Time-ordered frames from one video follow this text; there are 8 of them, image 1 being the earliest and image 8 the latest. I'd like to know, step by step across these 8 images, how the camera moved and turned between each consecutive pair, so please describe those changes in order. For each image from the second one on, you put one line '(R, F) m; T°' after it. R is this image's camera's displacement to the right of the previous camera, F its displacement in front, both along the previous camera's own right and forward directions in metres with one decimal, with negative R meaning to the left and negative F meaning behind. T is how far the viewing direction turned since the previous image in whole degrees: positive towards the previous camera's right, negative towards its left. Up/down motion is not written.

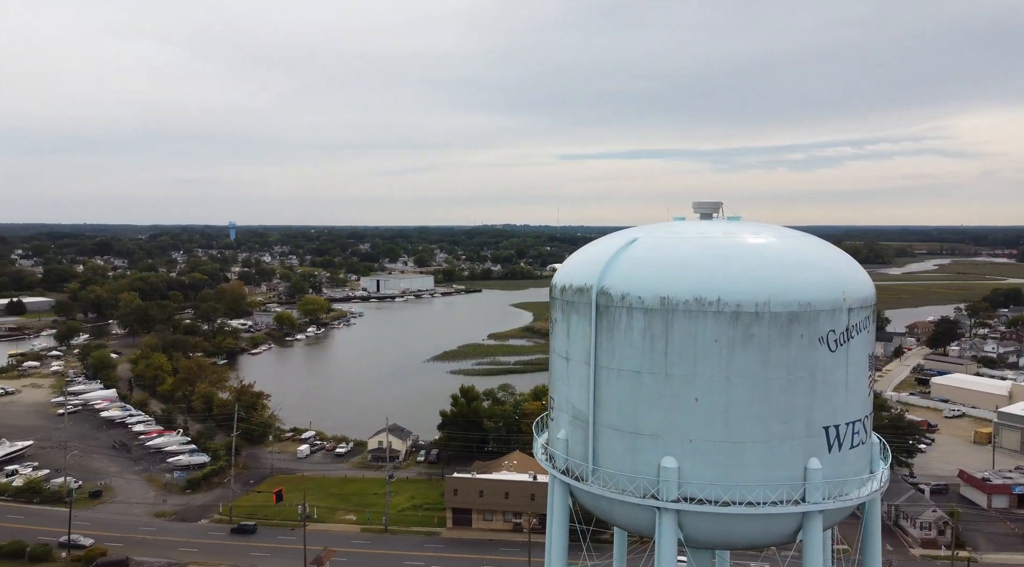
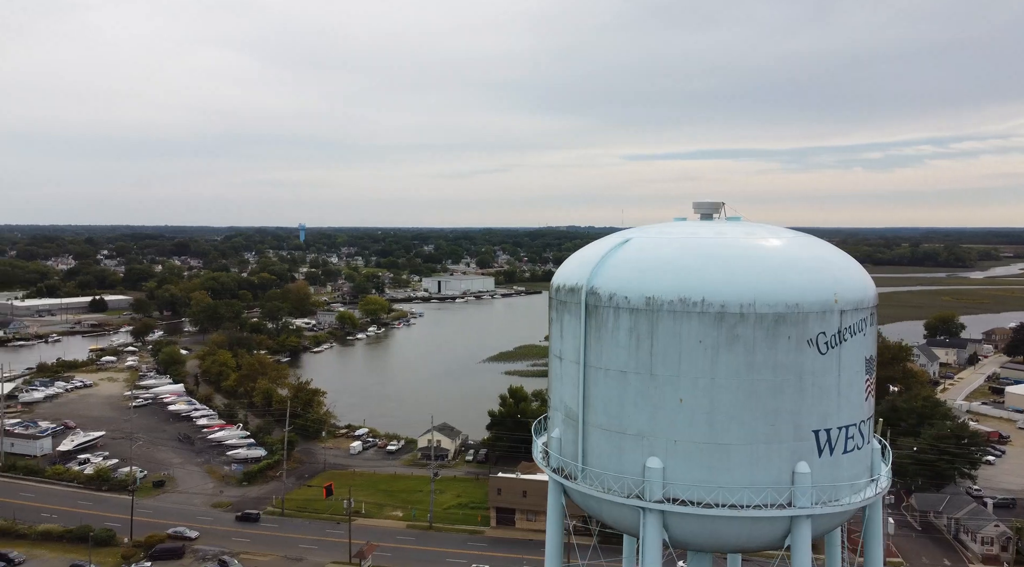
(+0.9, -0.1) m; -5°
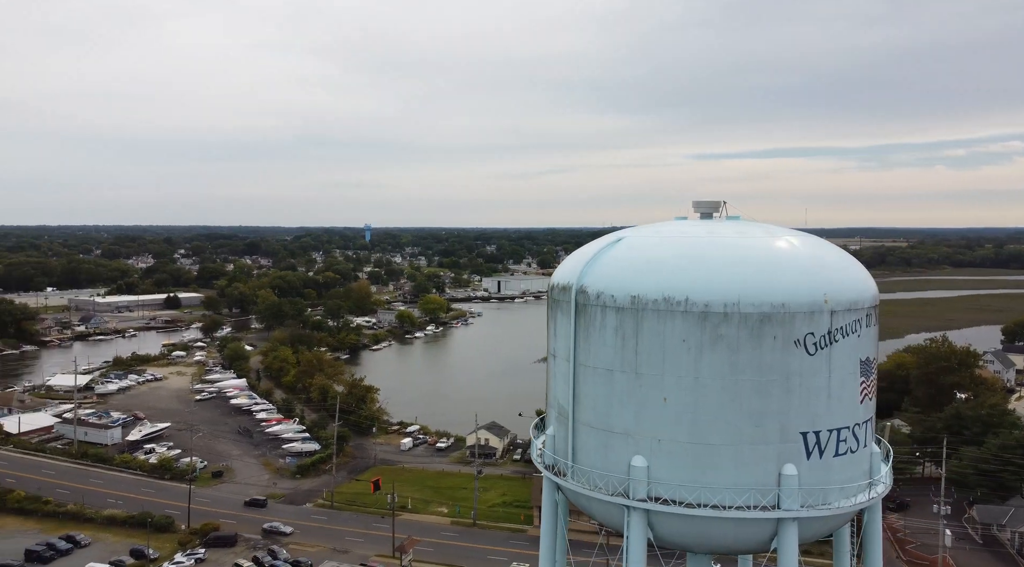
(+0.9, -0.1) m; -5°
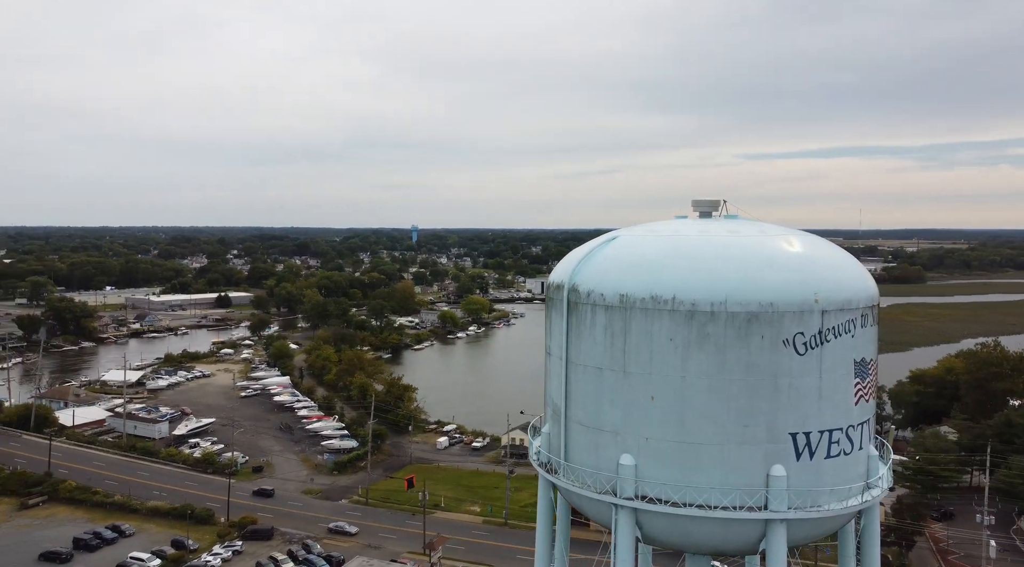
(+0.6, -0.1) m; -4°
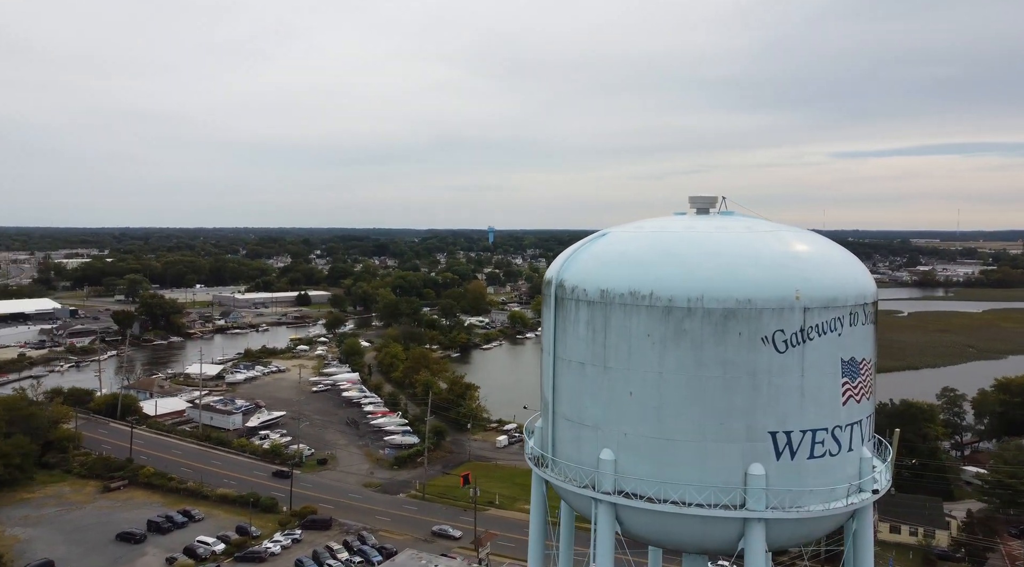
(+1.1, -0.1) m; -6°
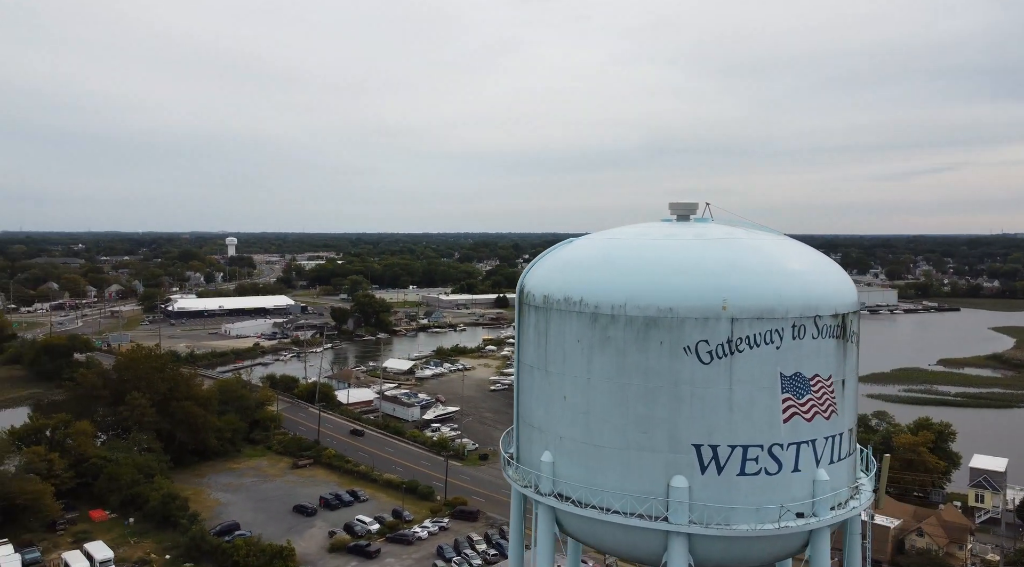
(+2.9, +0.1) m; -17°
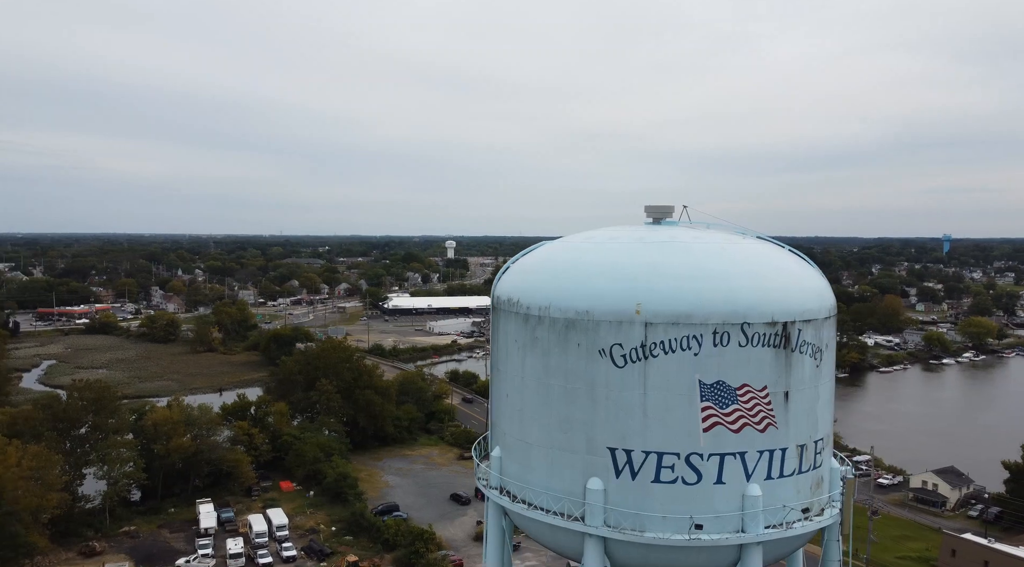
(+2.9, +0.1) m; -16°
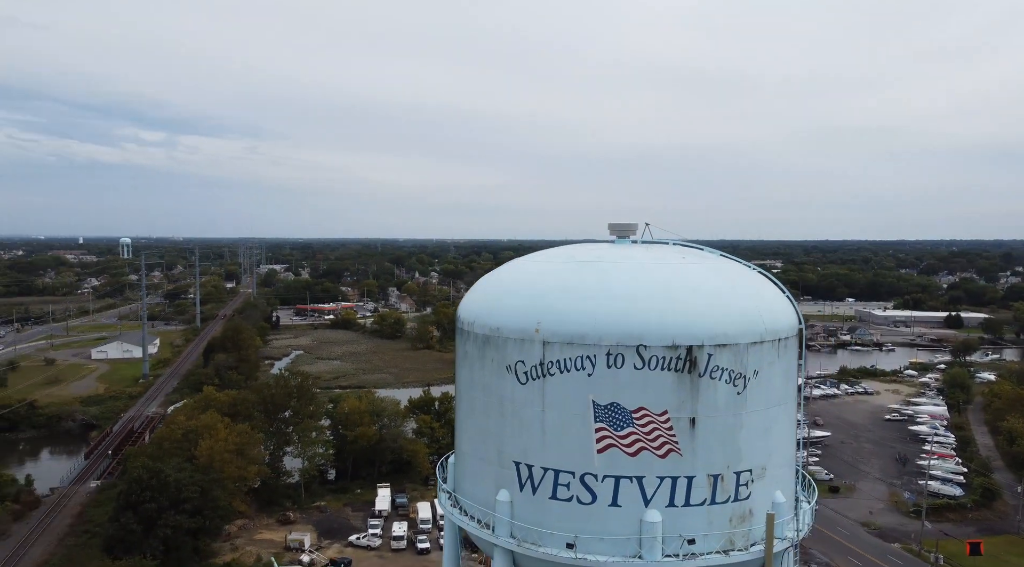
(+3.1, +0.1) m; -17°
